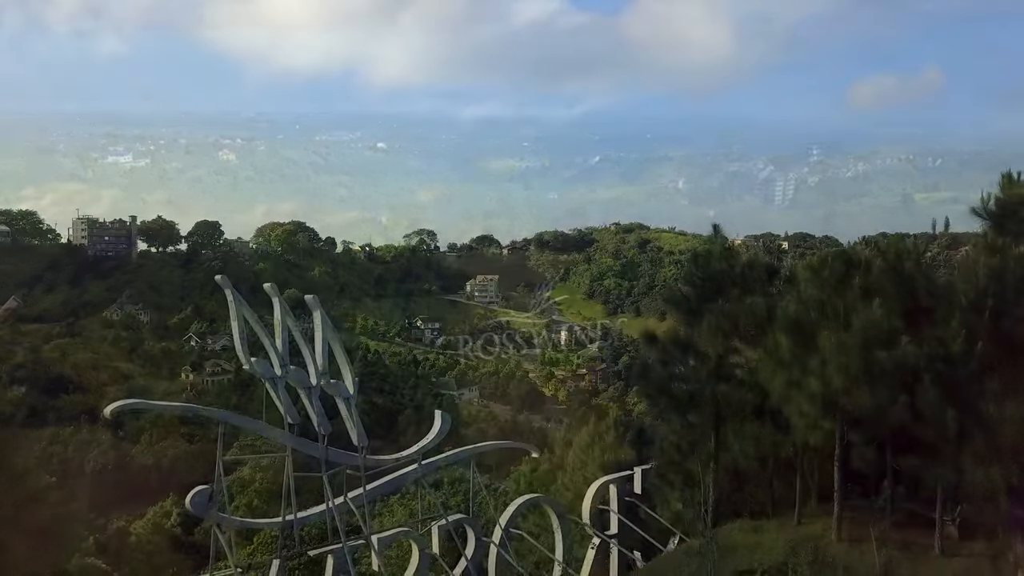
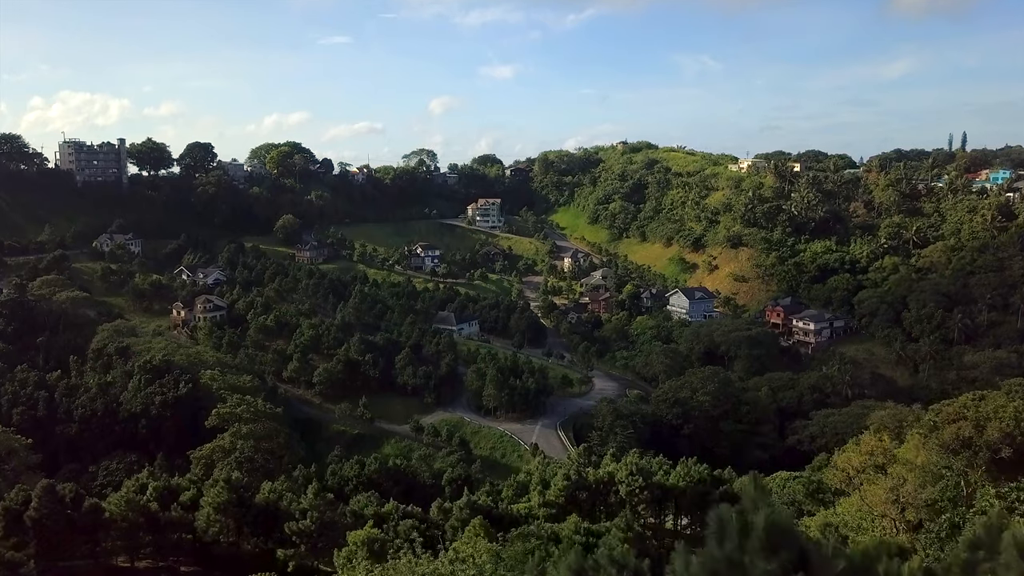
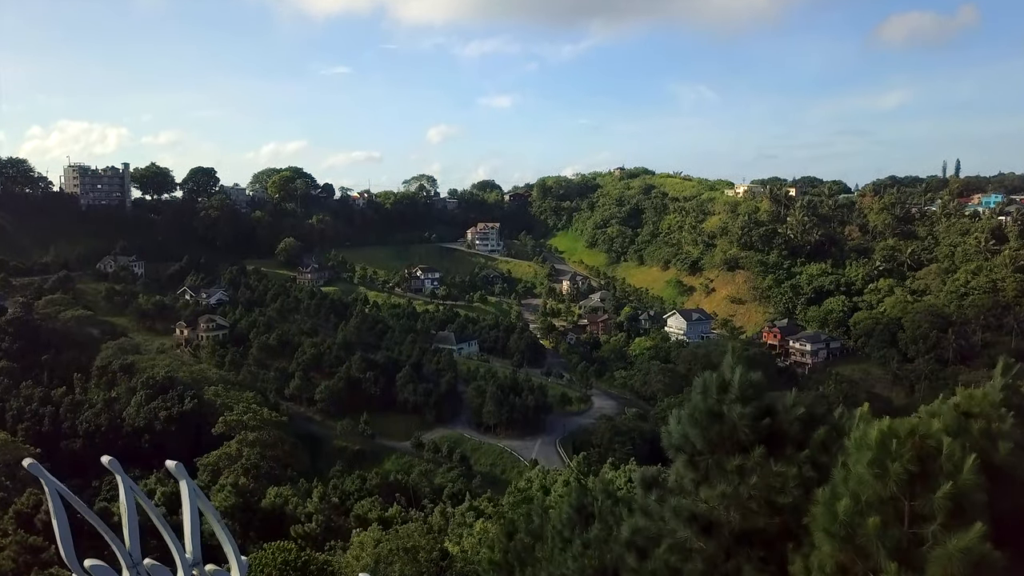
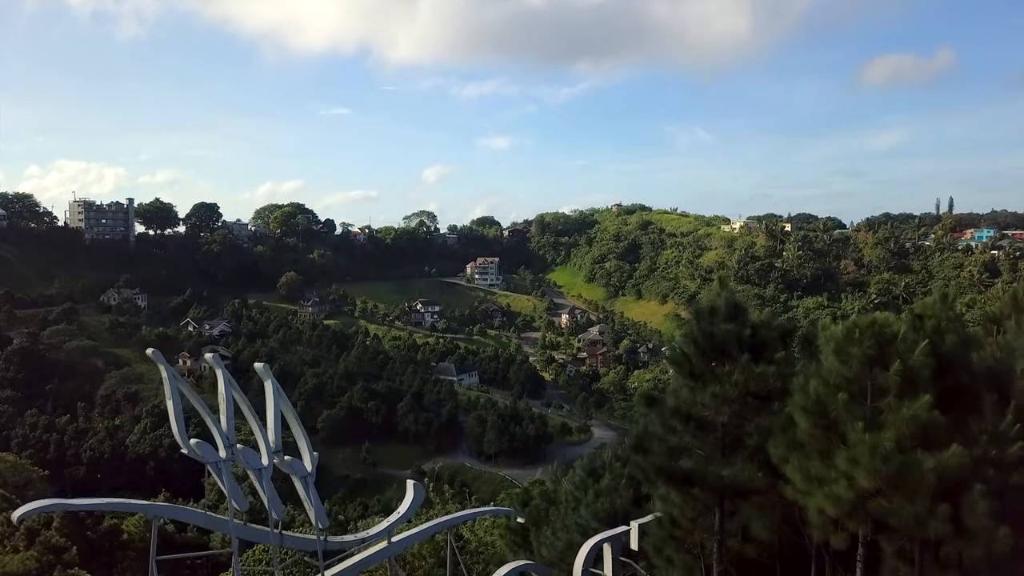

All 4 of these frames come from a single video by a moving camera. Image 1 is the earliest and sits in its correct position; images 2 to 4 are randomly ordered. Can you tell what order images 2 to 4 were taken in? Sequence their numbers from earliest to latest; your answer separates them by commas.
4, 3, 2
